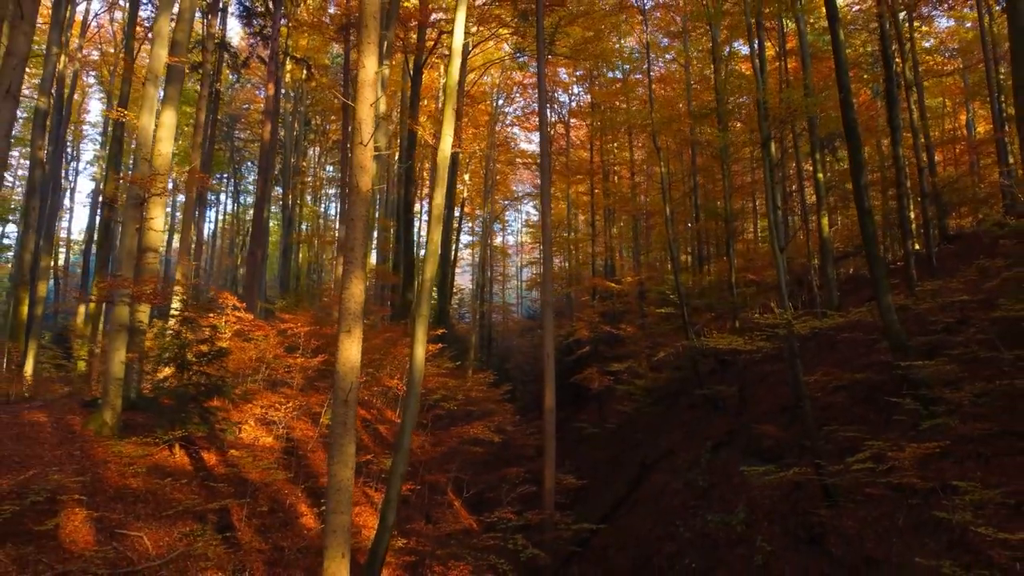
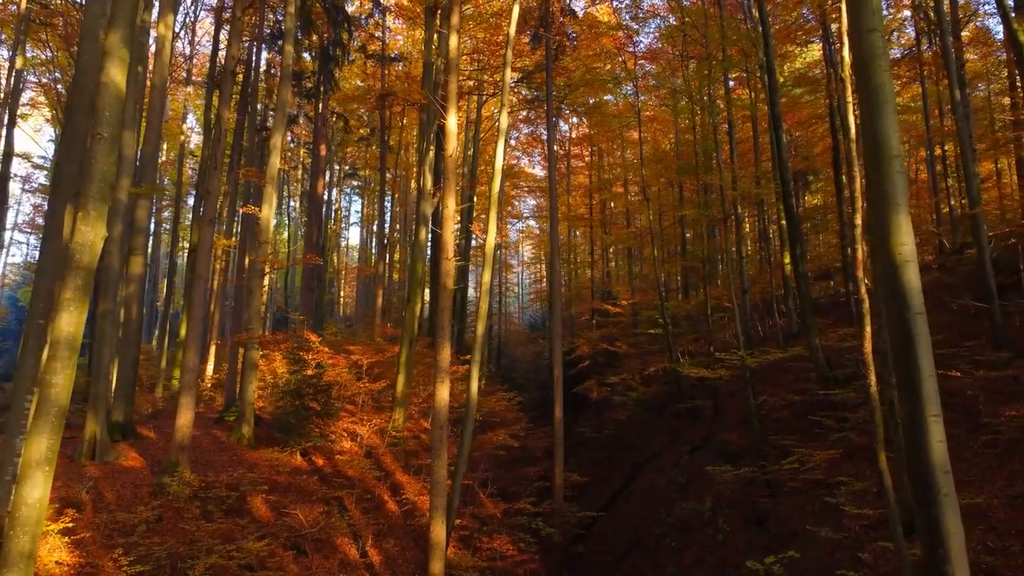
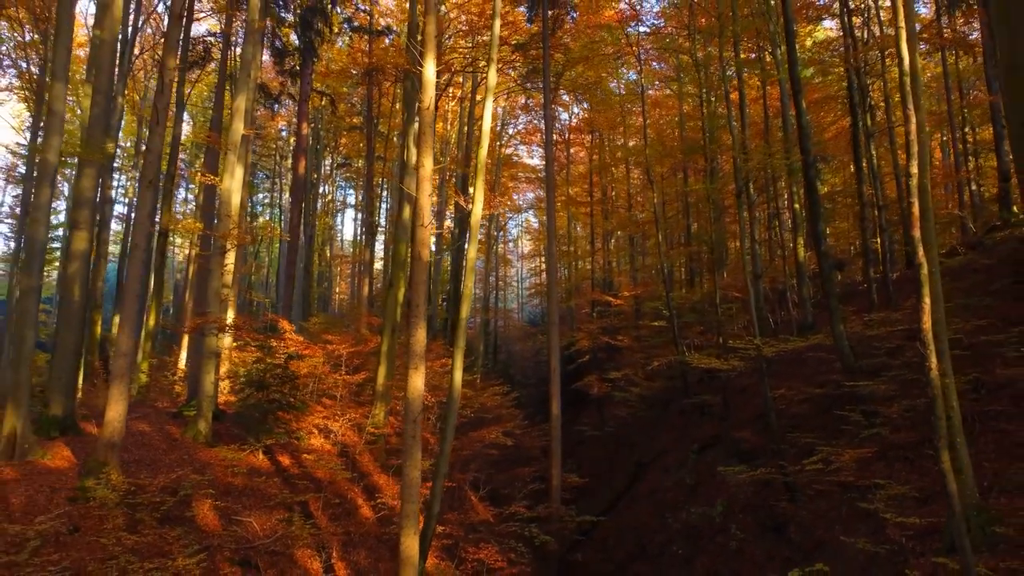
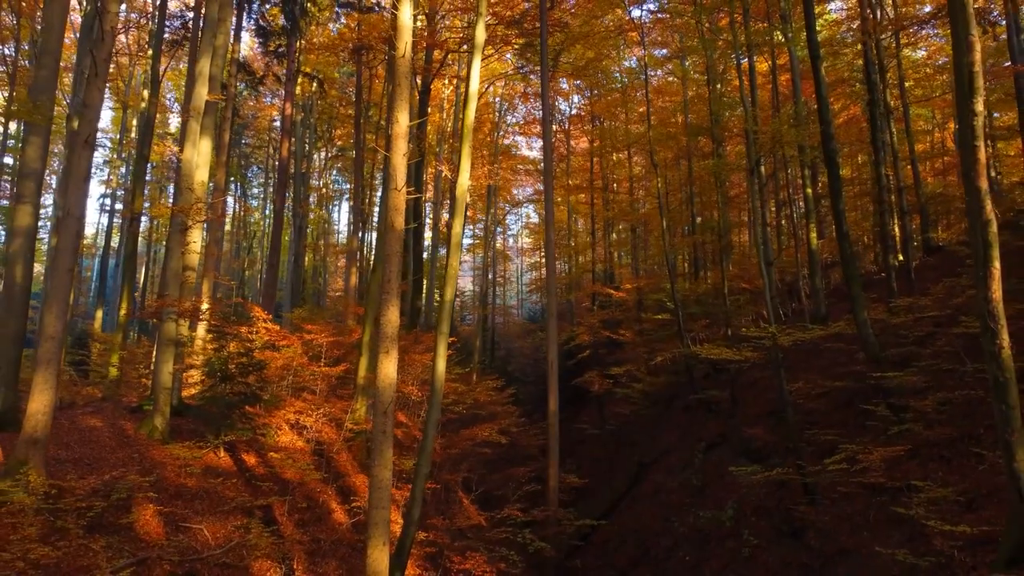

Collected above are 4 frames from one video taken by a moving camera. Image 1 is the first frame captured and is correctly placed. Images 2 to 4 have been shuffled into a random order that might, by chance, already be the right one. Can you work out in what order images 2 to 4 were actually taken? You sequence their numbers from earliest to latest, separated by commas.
4, 3, 2
